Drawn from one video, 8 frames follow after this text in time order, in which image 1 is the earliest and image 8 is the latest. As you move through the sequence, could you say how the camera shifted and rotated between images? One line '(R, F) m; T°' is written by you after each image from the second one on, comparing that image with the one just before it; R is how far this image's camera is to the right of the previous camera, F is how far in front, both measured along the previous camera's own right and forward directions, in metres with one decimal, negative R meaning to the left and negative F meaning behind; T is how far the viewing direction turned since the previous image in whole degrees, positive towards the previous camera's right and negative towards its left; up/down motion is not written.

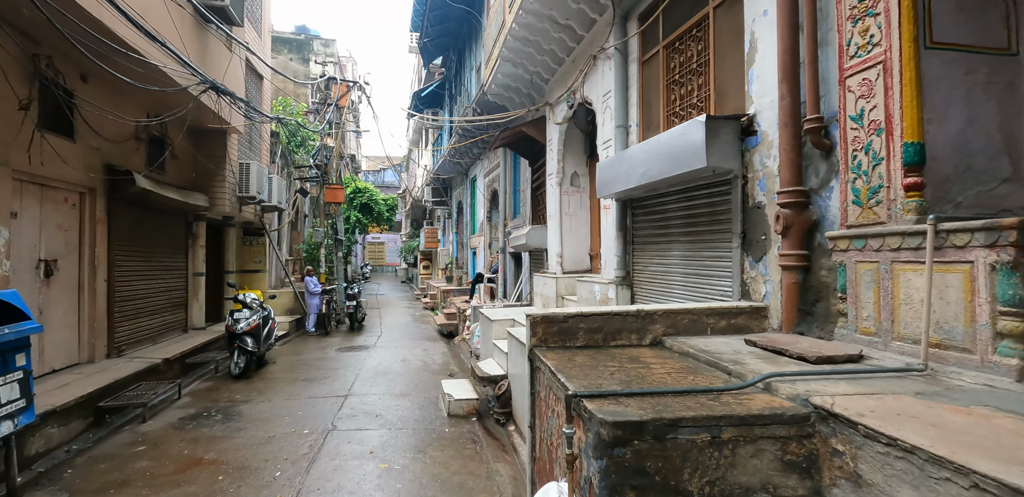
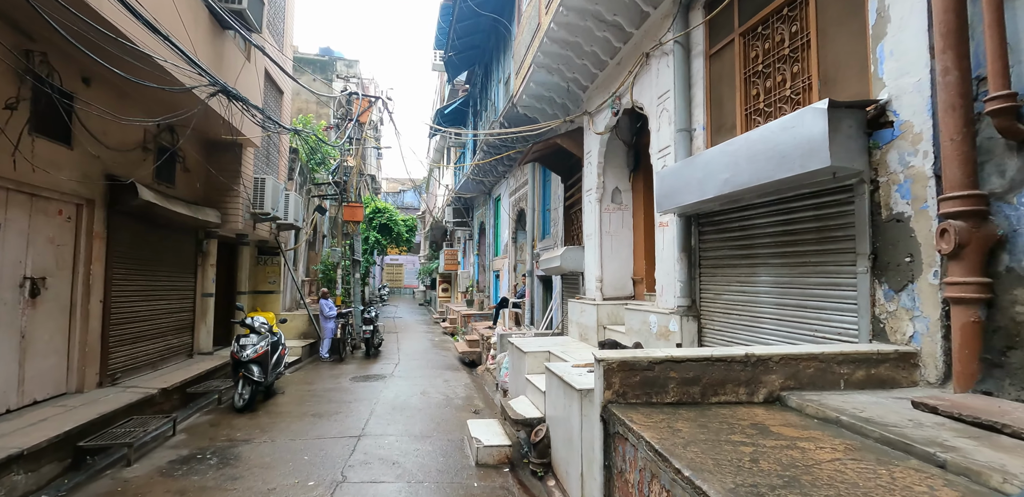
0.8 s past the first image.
(-0.2, +0.7) m; -2°
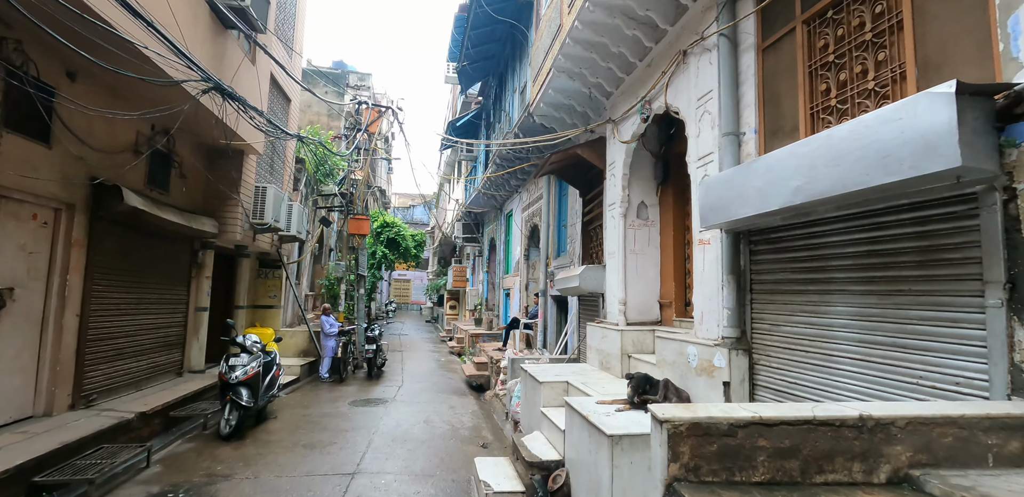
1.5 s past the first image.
(-0.1, +0.5) m; -1°
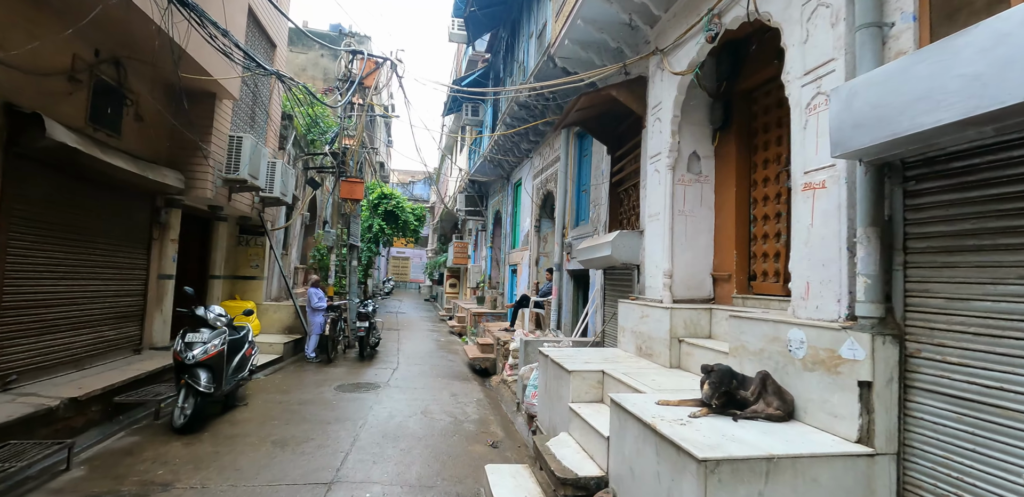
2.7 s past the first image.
(-0.2, +1.1) m; 0°
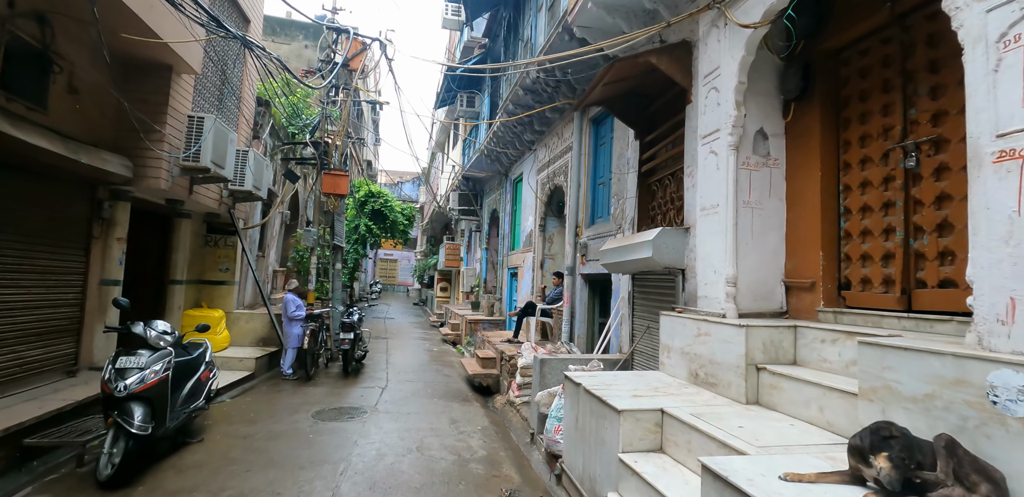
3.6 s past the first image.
(-0.3, +1.0) m; +1°
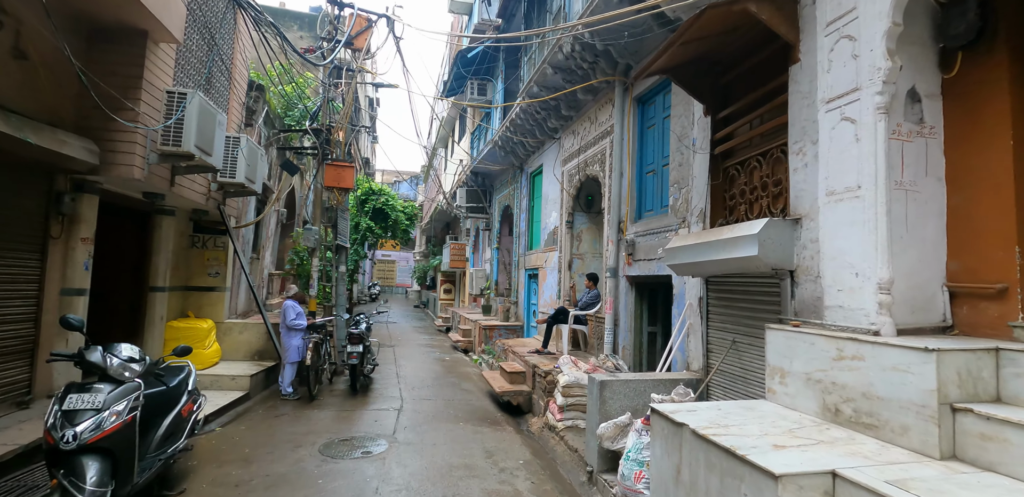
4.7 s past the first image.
(-0.5, +0.9) m; +1°
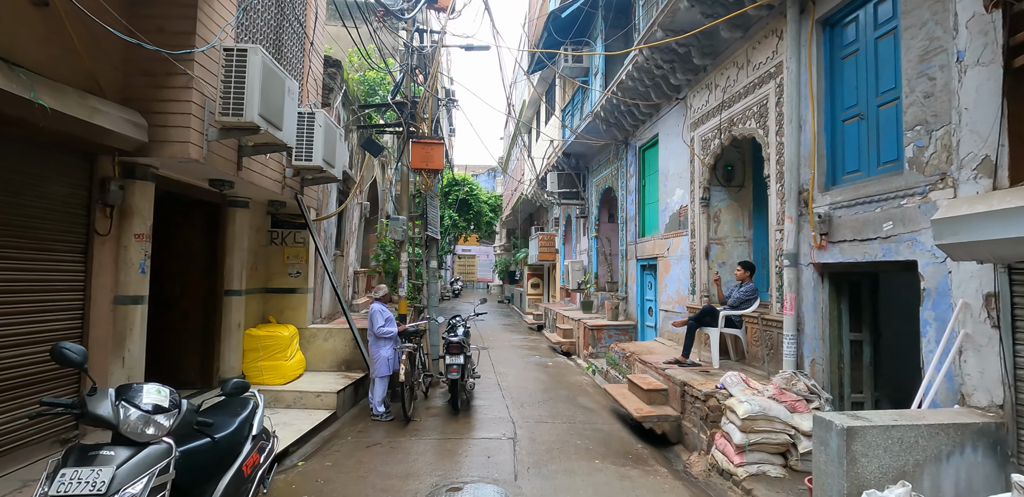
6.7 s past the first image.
(-0.6, +1.3) m; -9°
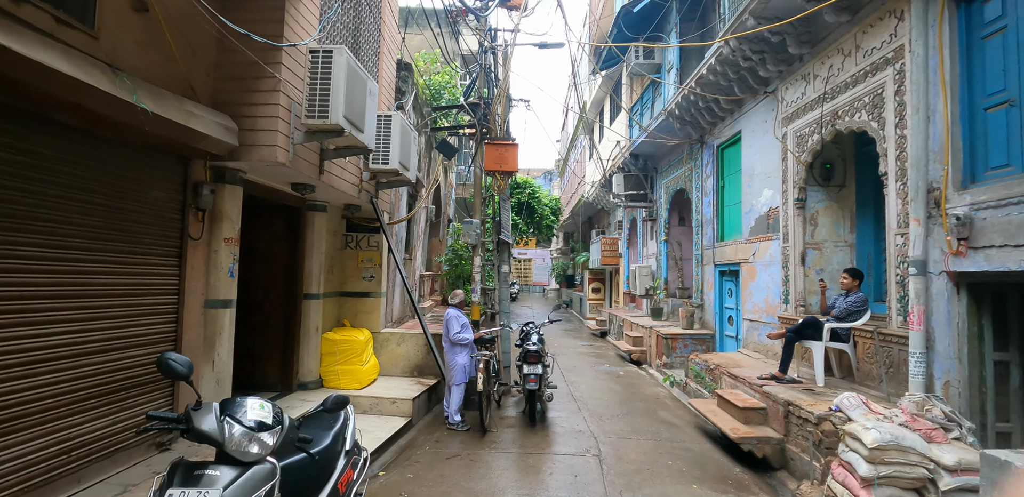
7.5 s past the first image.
(-0.3, +0.2) m; -6°
